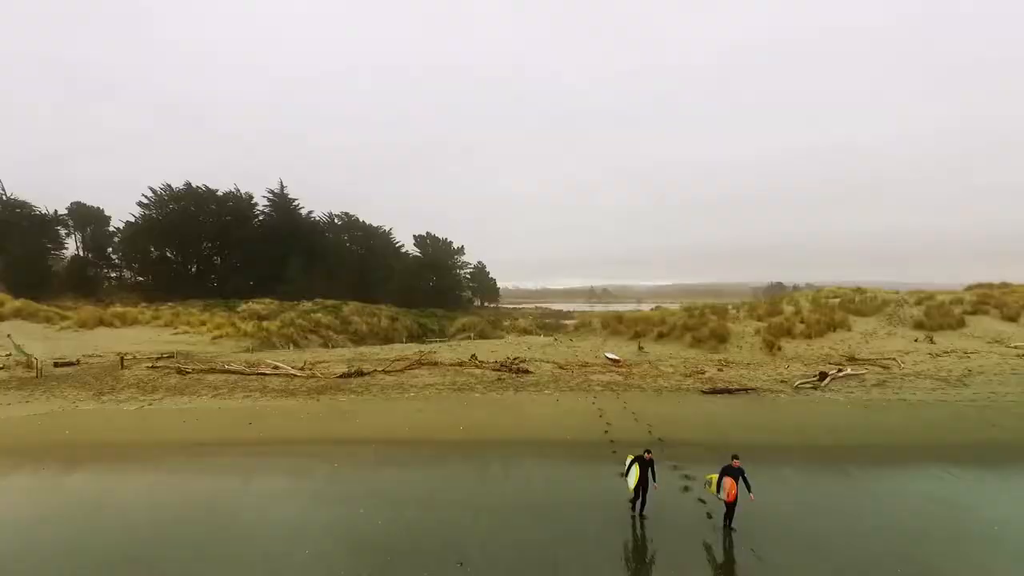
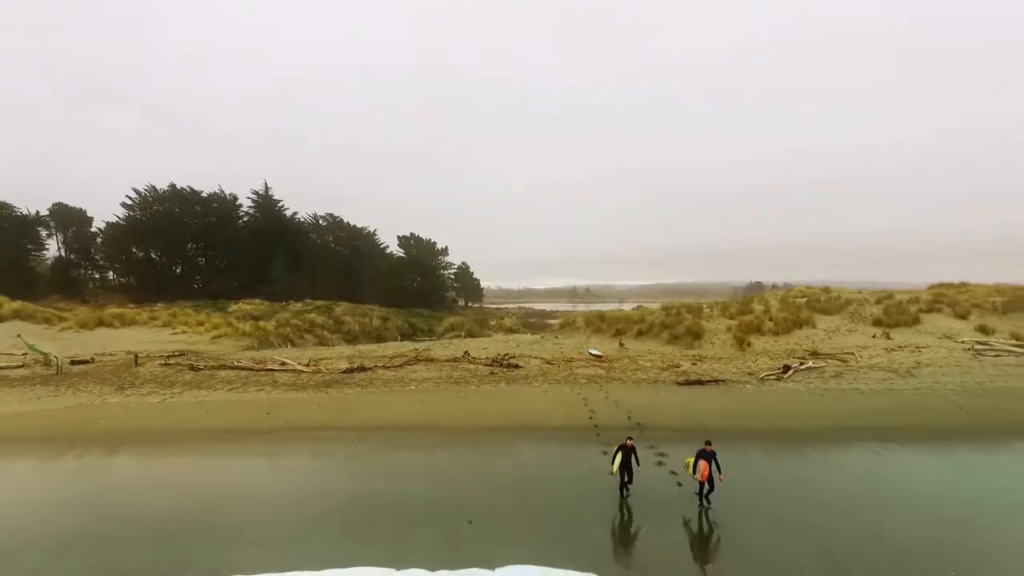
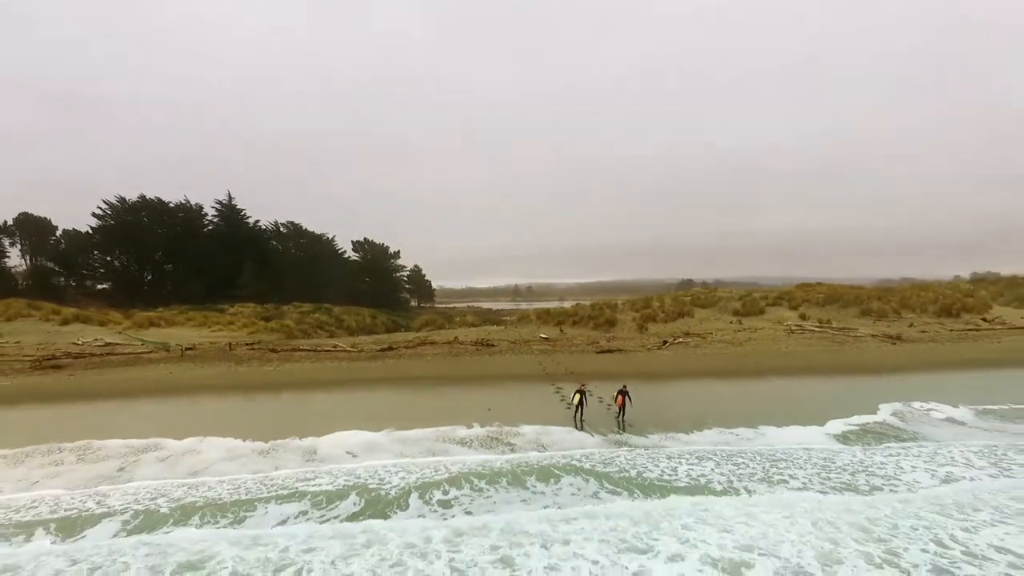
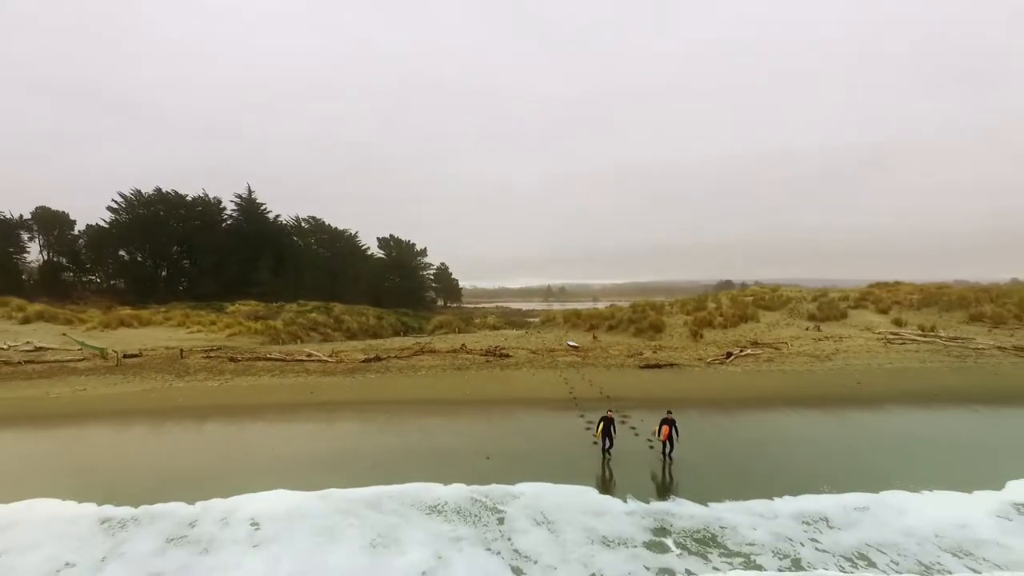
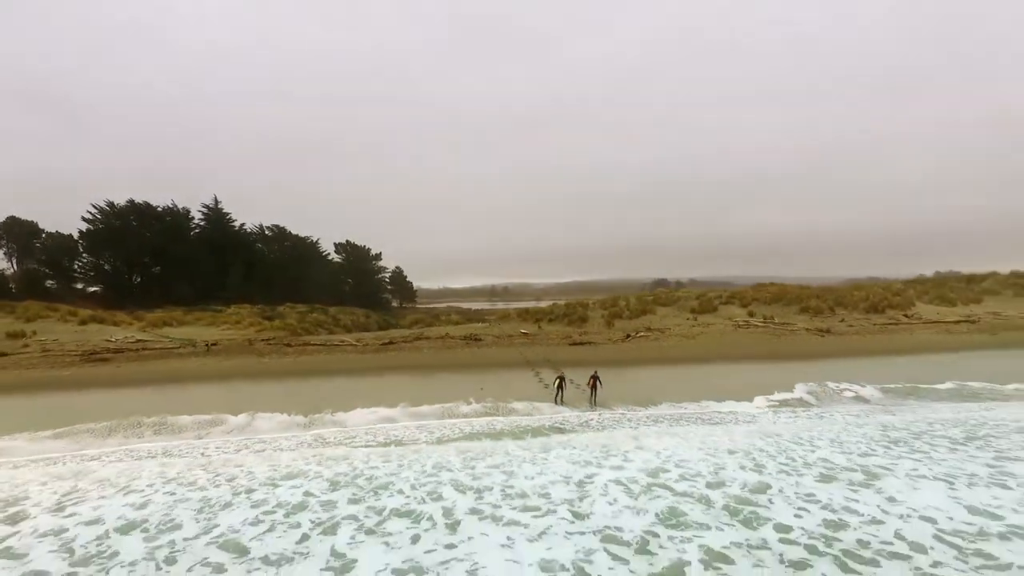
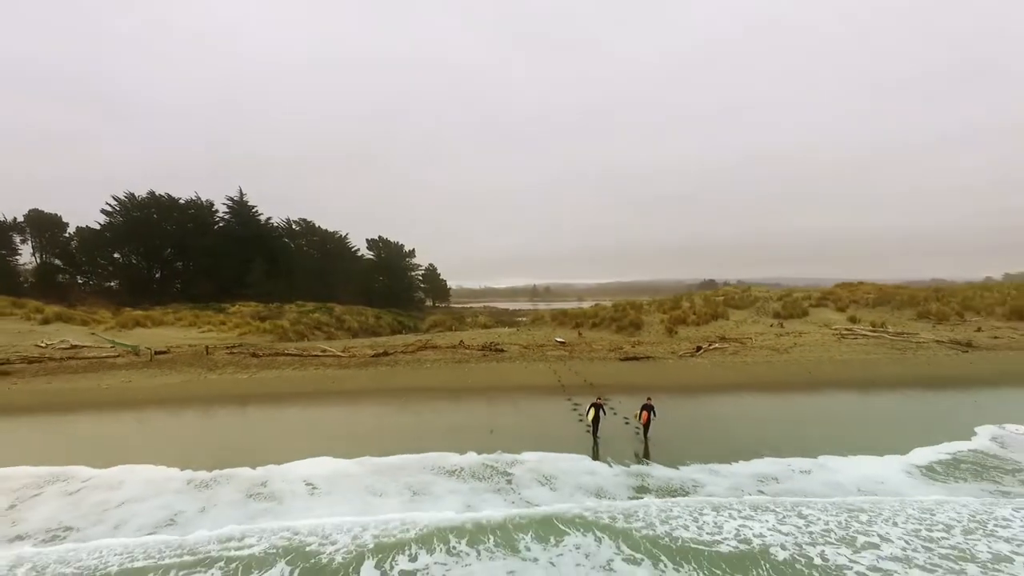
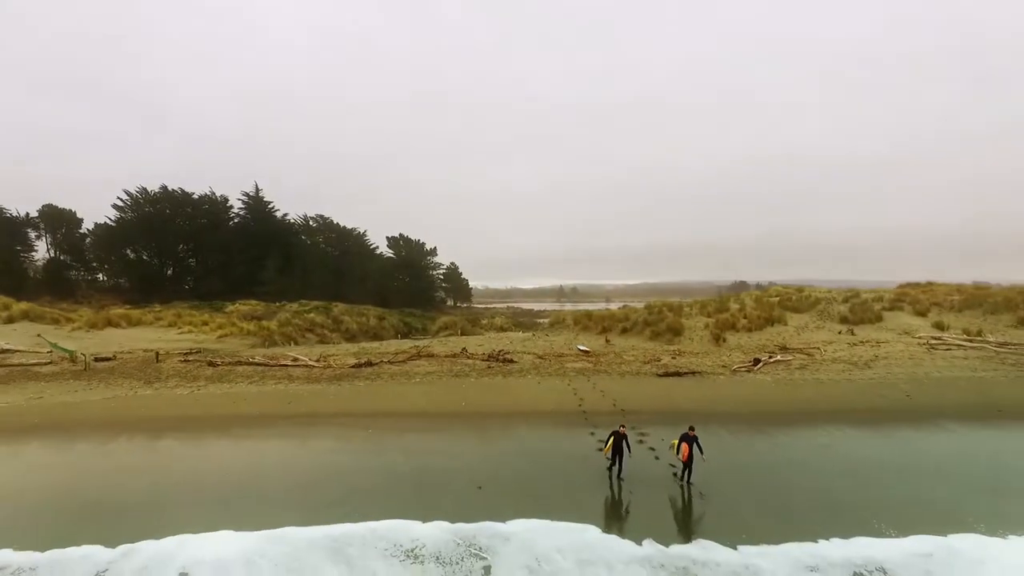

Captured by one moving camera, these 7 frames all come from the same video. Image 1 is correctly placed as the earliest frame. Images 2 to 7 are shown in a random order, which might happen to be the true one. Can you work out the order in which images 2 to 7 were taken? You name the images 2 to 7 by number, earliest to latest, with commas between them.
2, 7, 4, 6, 3, 5
